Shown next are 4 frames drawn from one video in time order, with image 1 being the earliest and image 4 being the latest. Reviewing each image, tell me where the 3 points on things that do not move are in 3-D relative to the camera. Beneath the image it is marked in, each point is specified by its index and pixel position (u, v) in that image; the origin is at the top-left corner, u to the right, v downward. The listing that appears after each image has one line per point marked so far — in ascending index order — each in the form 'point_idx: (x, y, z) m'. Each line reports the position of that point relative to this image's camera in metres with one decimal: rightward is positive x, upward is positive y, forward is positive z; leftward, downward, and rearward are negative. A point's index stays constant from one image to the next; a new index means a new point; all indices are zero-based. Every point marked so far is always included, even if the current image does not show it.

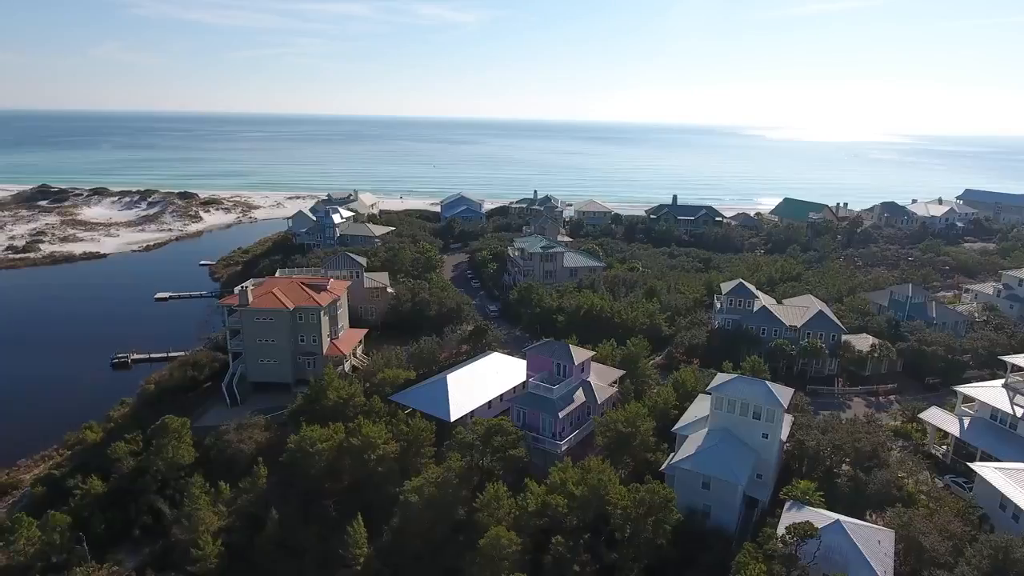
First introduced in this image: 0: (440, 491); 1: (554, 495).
0: (-2.2, -6.4, +19.2) m
1: (+1.3, -6.2, +18.1) m
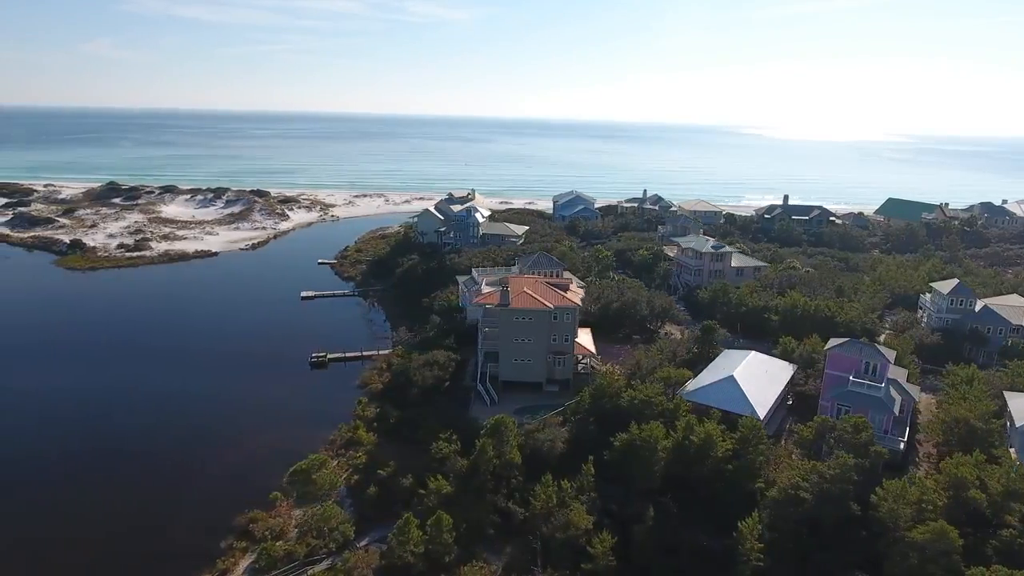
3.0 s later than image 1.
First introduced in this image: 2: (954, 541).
0: (+10.3, -6.4, +19.5) m
1: (+13.8, -6.2, +18.5) m
2: (+12.4, -7.1, +17.1) m
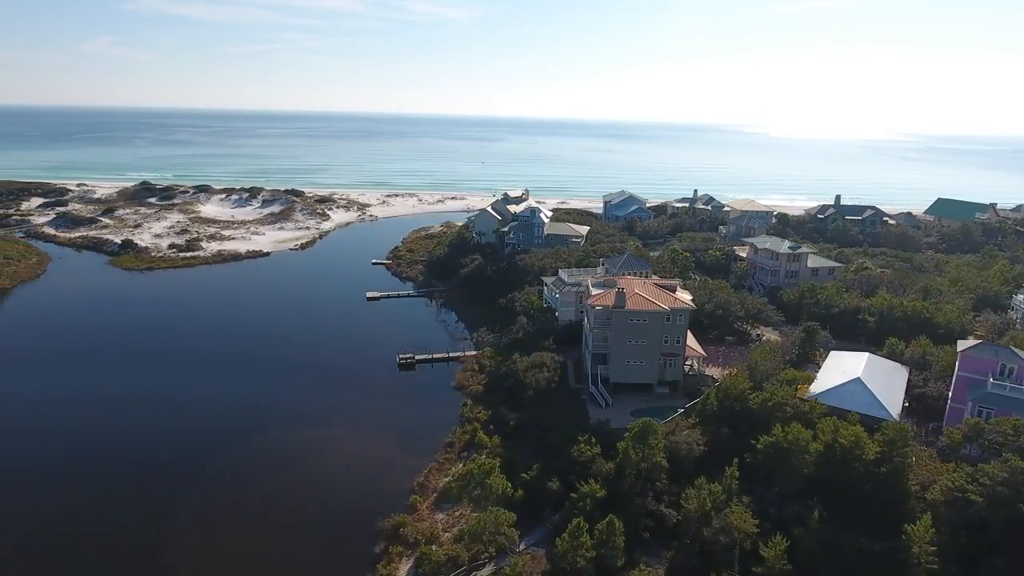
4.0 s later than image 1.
0: (+15.8, -6.5, +19.5) m
1: (+19.3, -6.3, +18.4) m
2: (+17.9, -7.2, +17.1) m
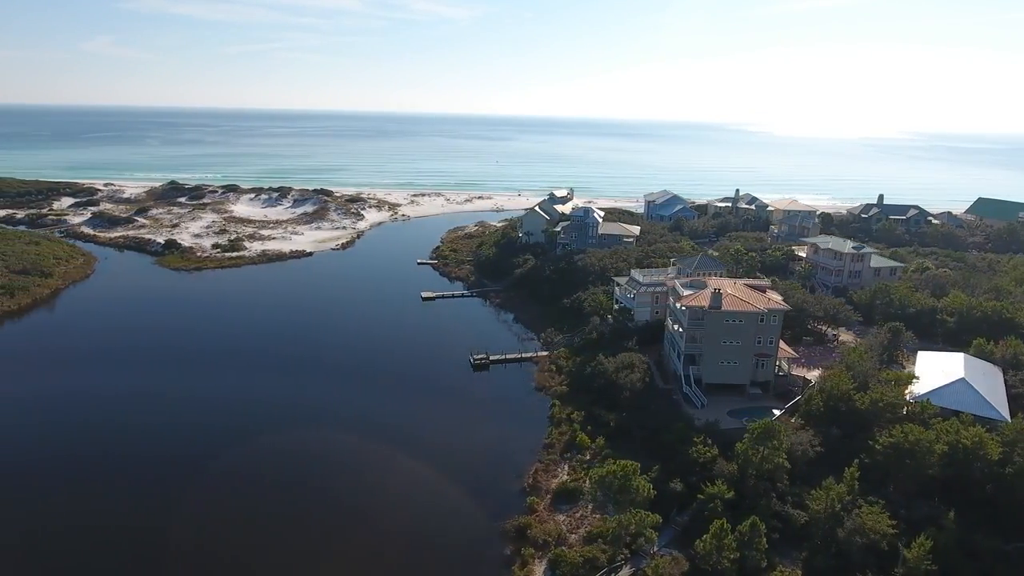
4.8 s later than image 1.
0: (+20.4, -6.6, +19.5) m
1: (+23.9, -6.3, +18.5) m
2: (+22.5, -7.3, +17.1) m
